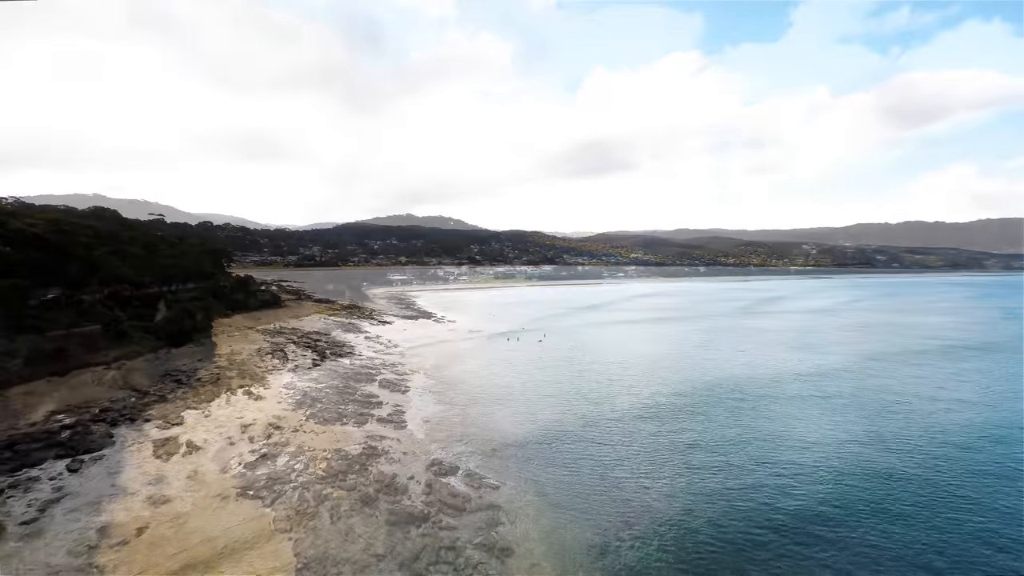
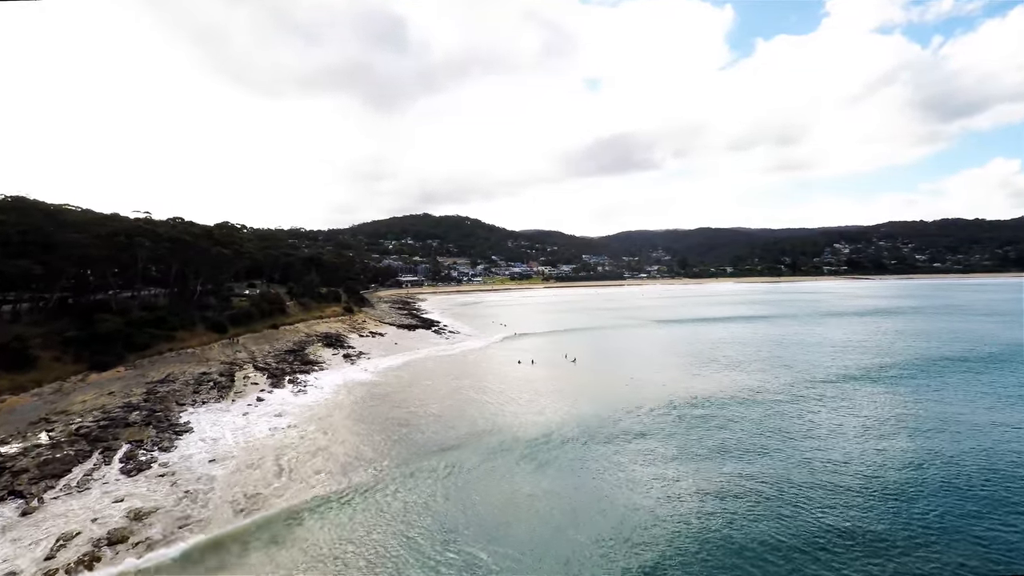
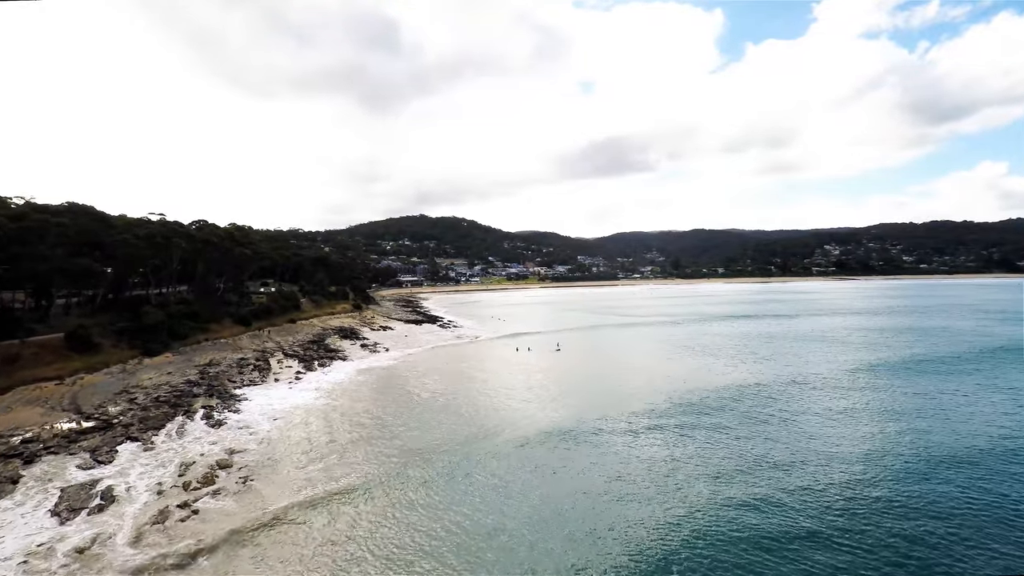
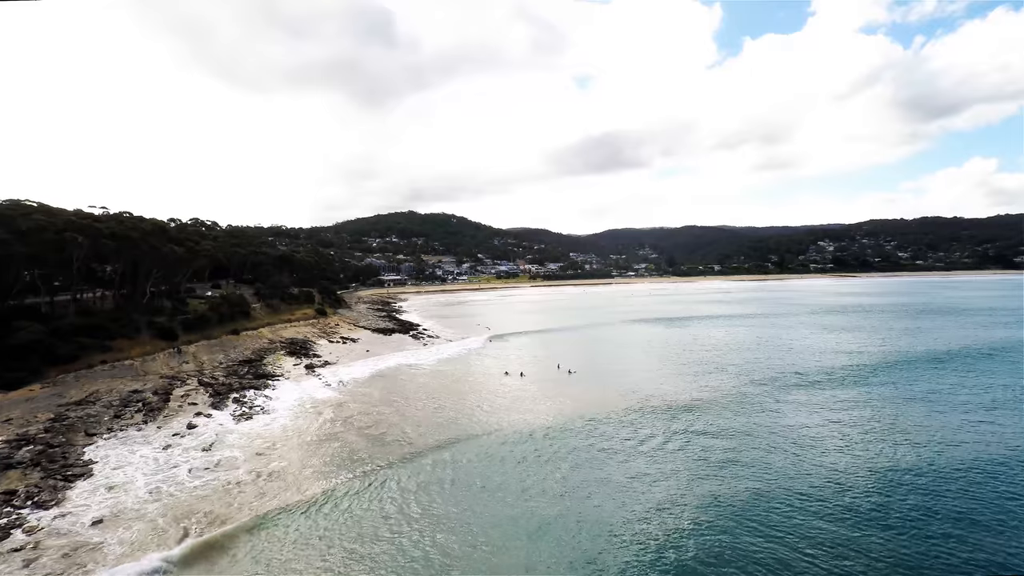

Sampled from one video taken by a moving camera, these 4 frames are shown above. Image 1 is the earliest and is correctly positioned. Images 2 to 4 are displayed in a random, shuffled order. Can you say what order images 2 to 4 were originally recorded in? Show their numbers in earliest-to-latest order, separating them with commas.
3, 2, 4
